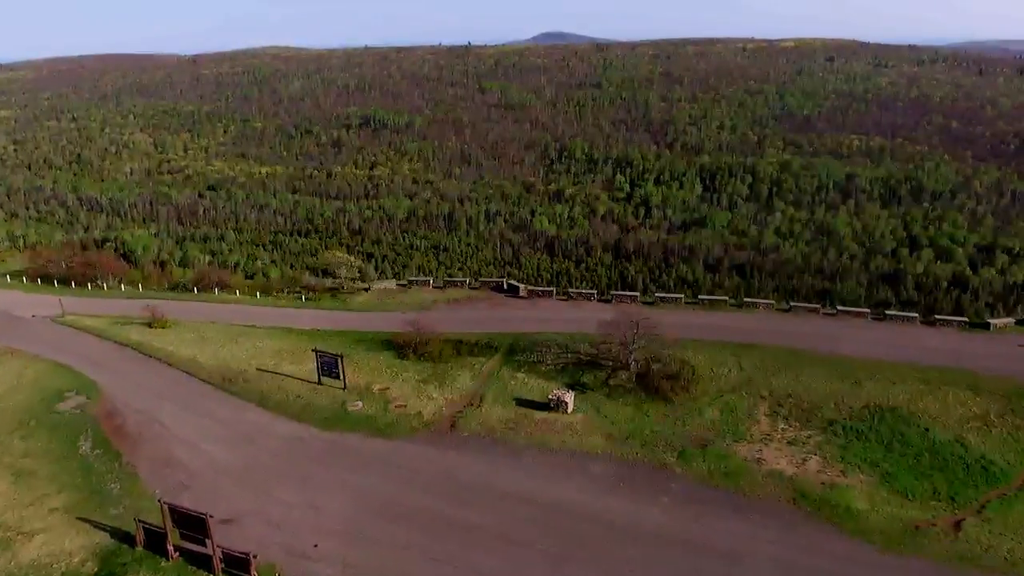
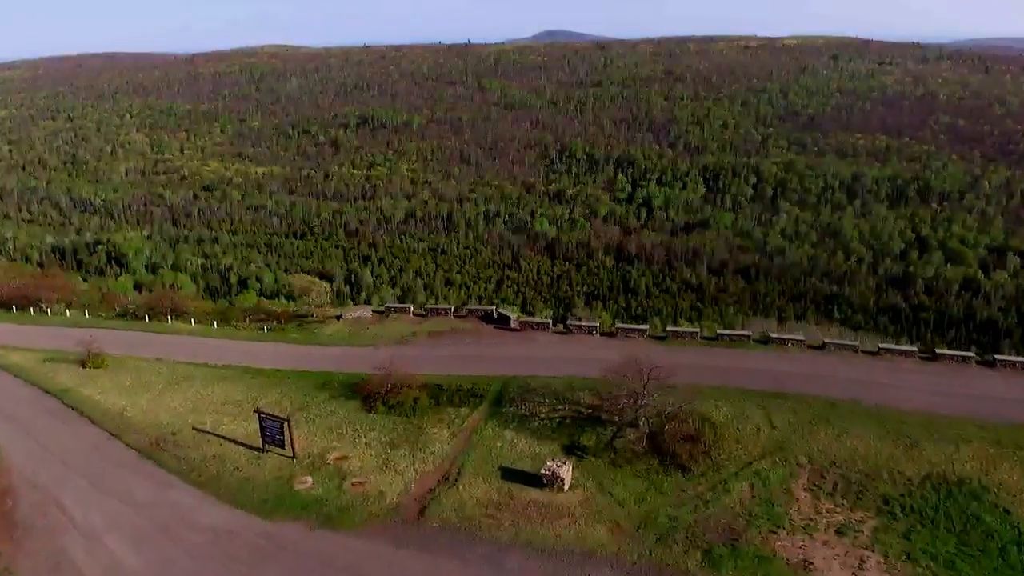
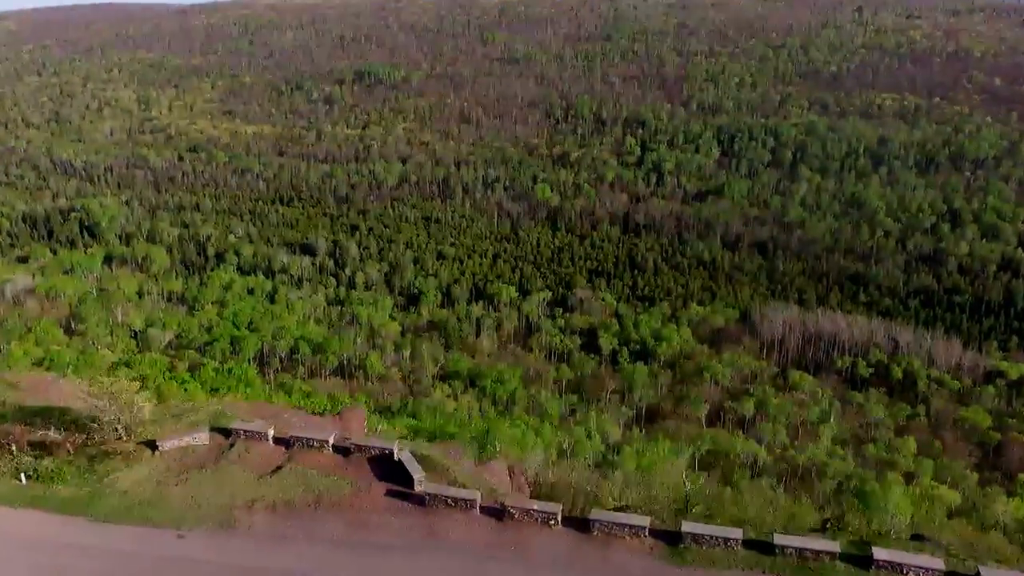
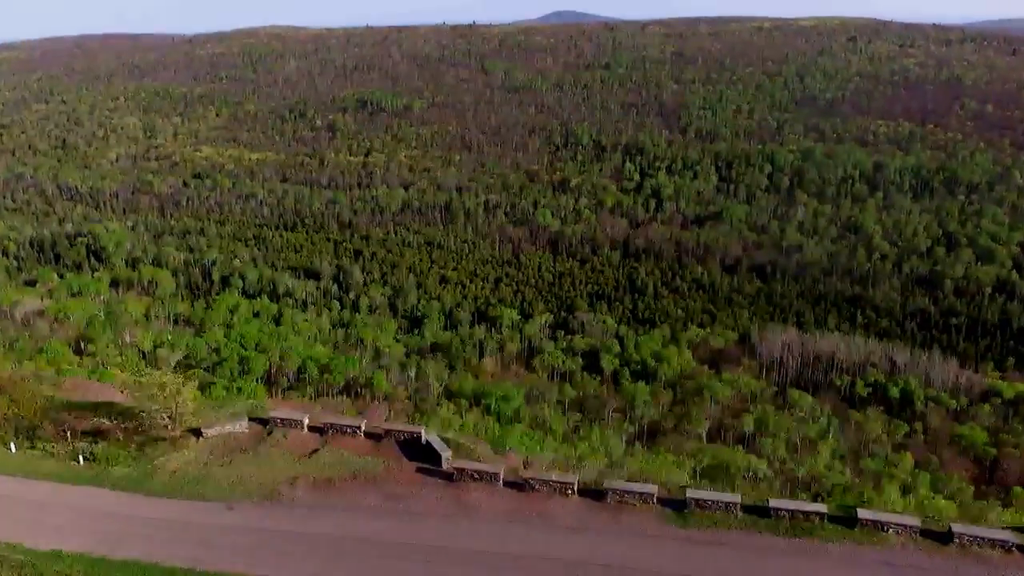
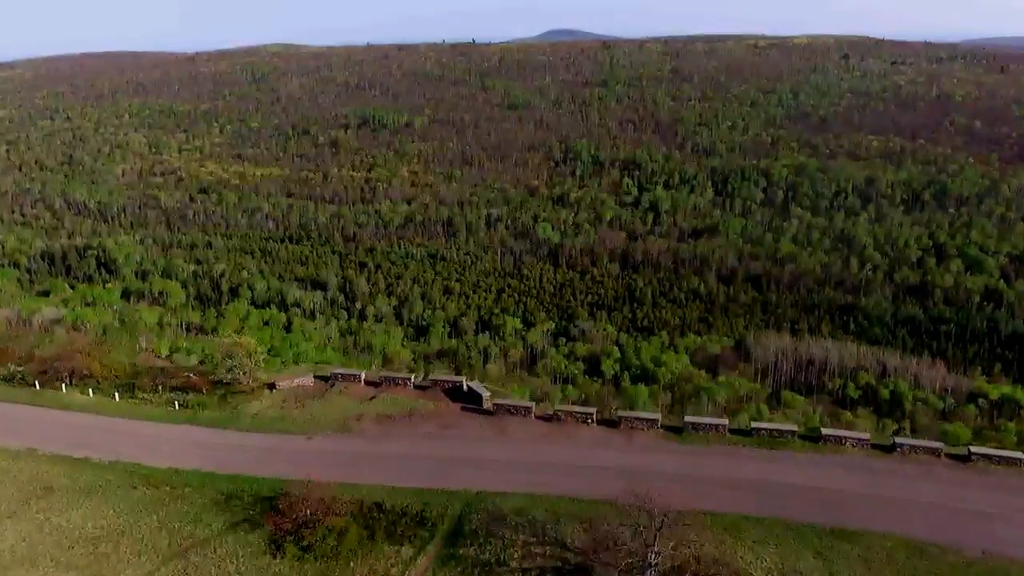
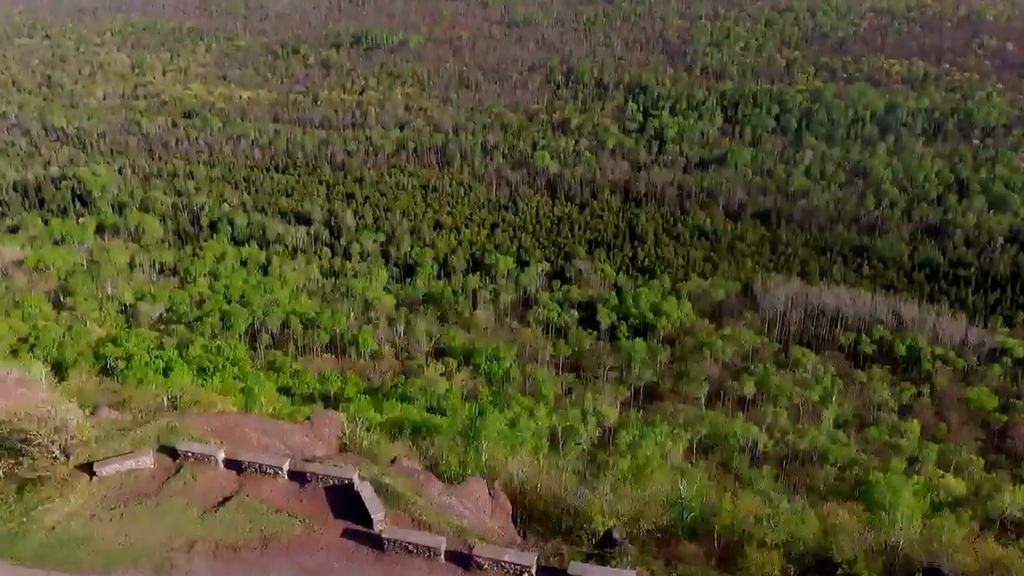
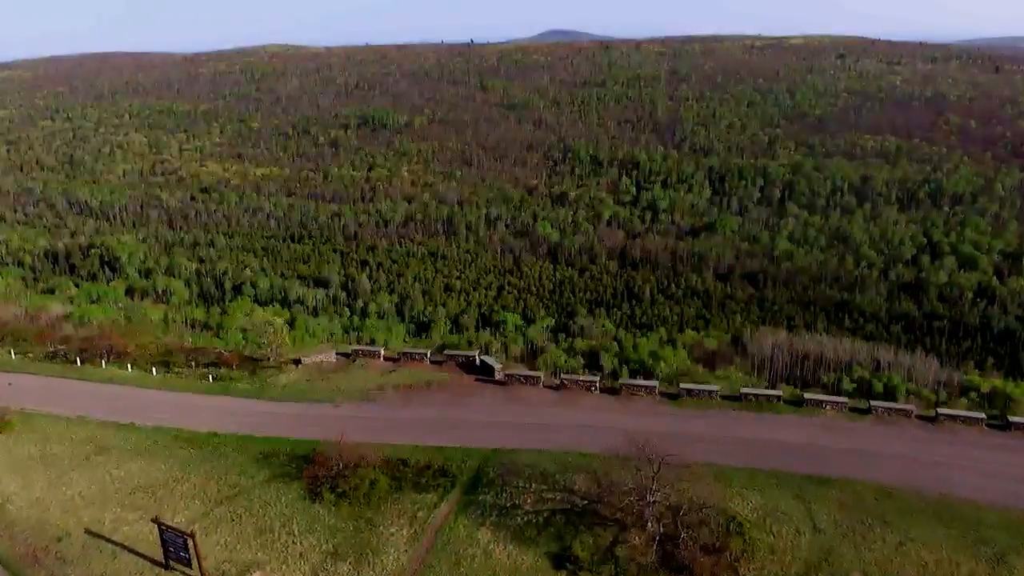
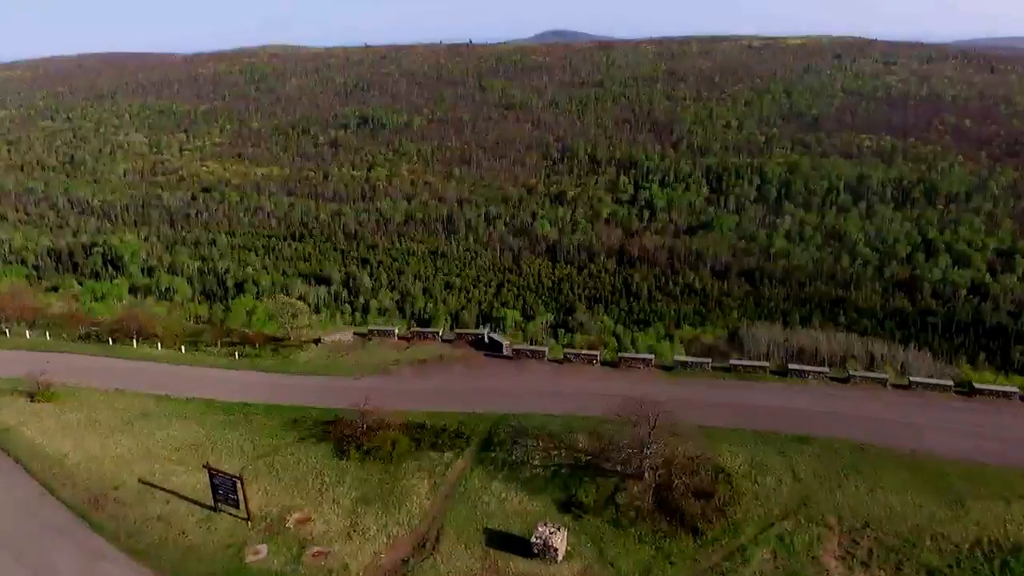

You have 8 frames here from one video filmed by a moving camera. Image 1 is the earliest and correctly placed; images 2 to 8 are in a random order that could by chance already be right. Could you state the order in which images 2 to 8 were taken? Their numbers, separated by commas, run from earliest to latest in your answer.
2, 8, 7, 5, 4, 3, 6
